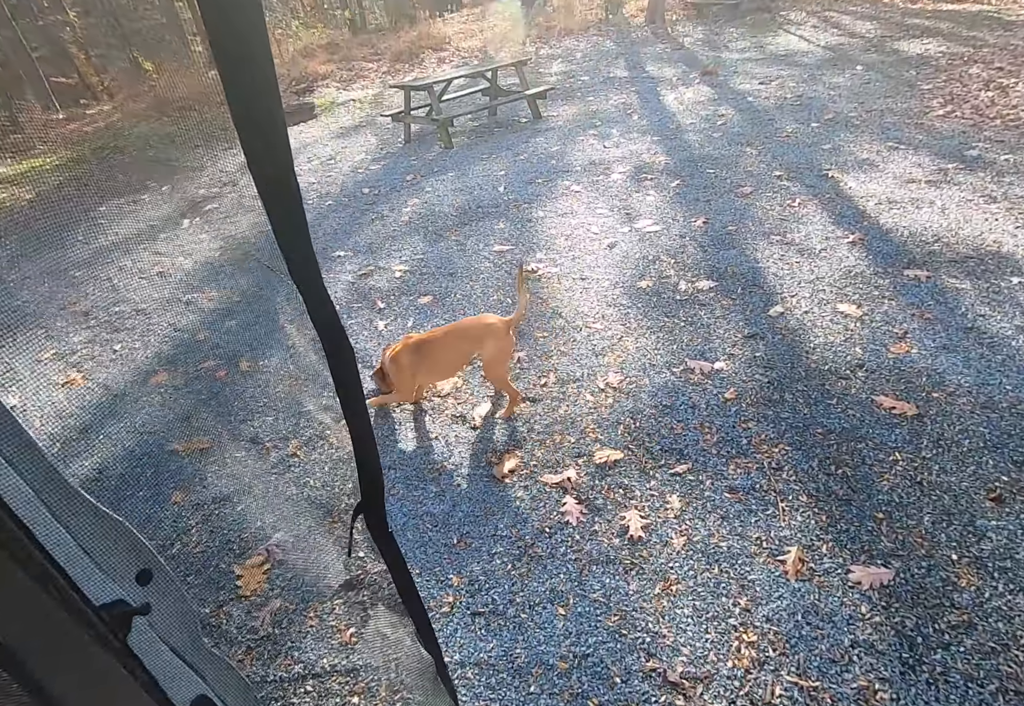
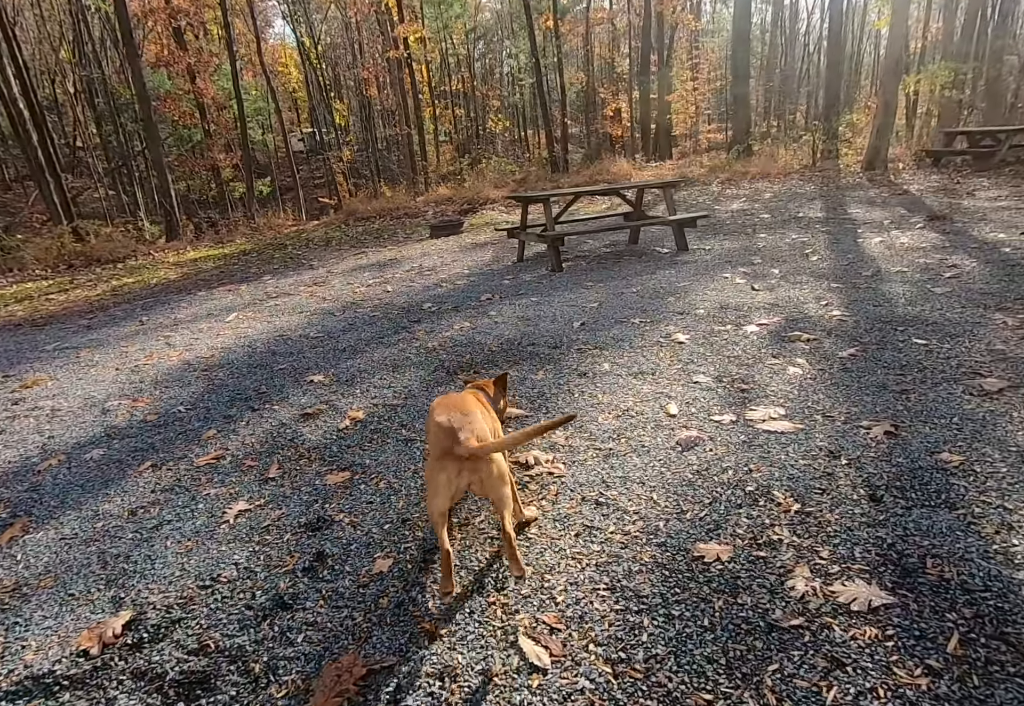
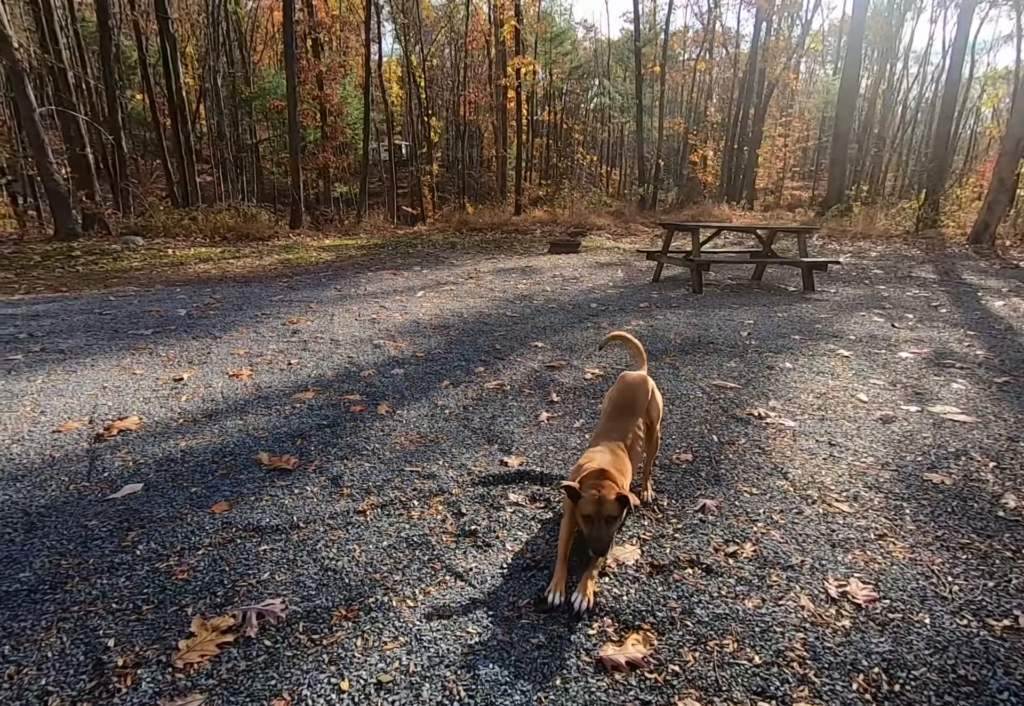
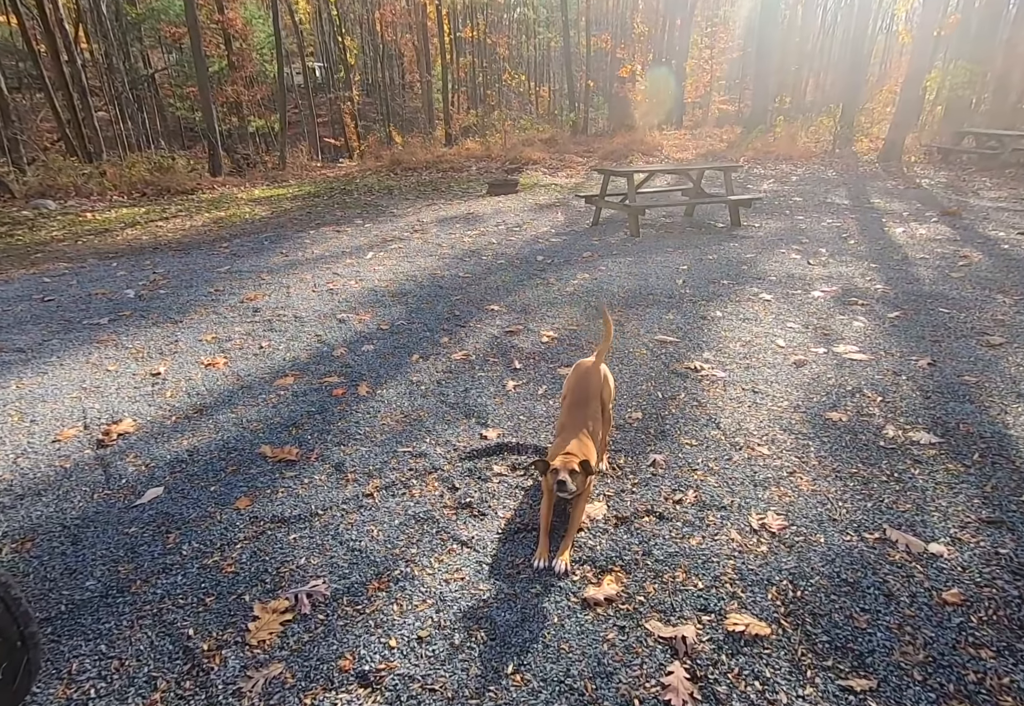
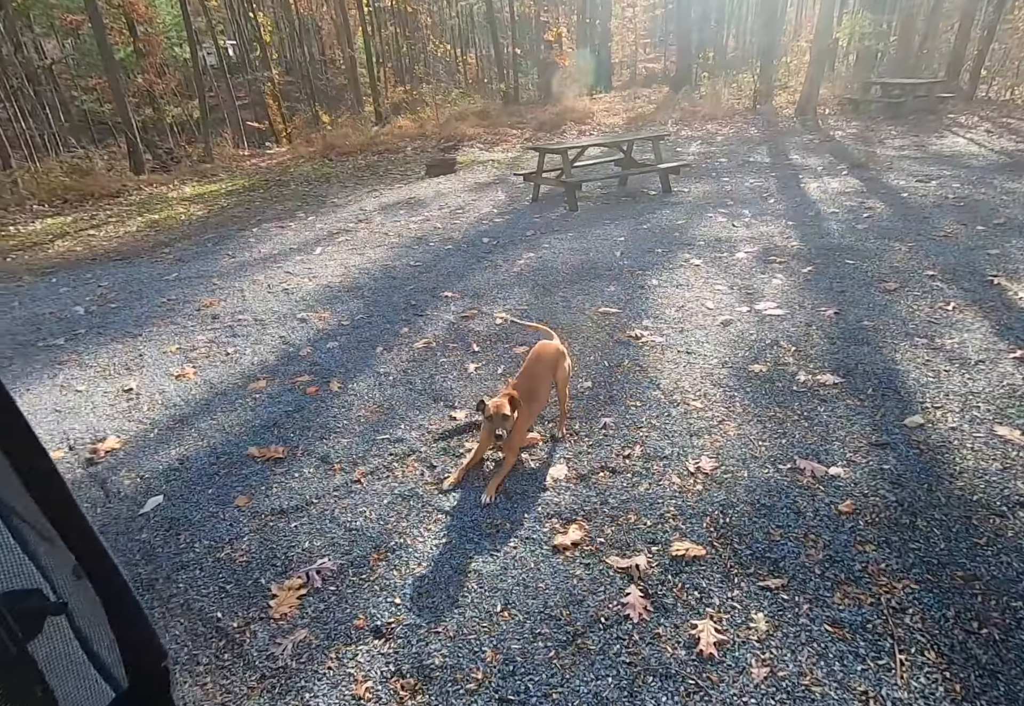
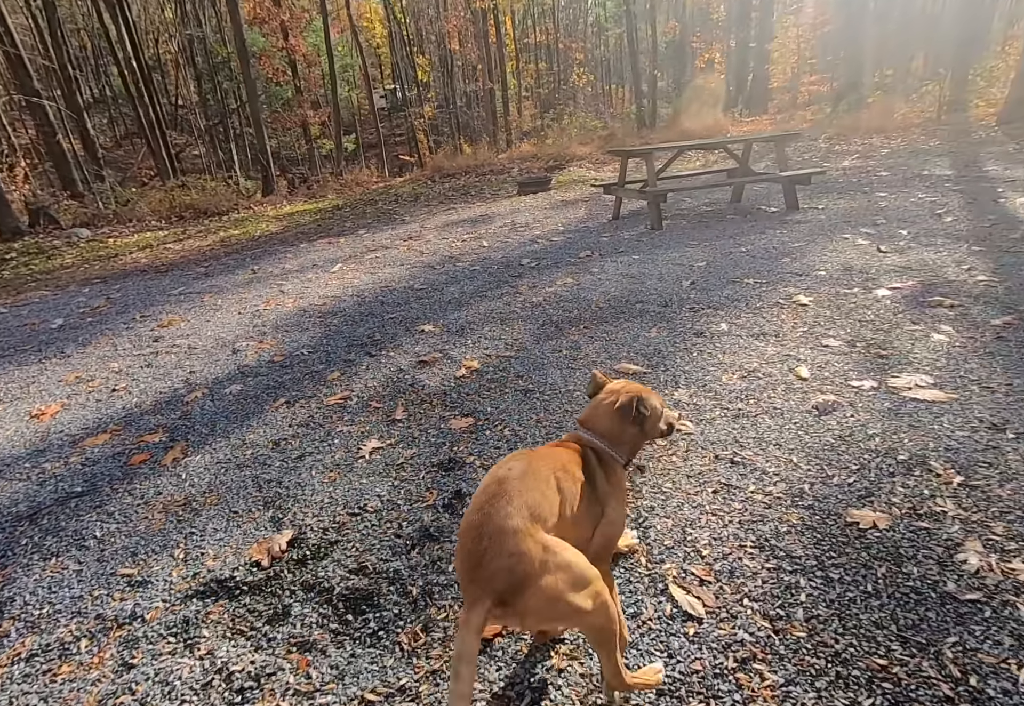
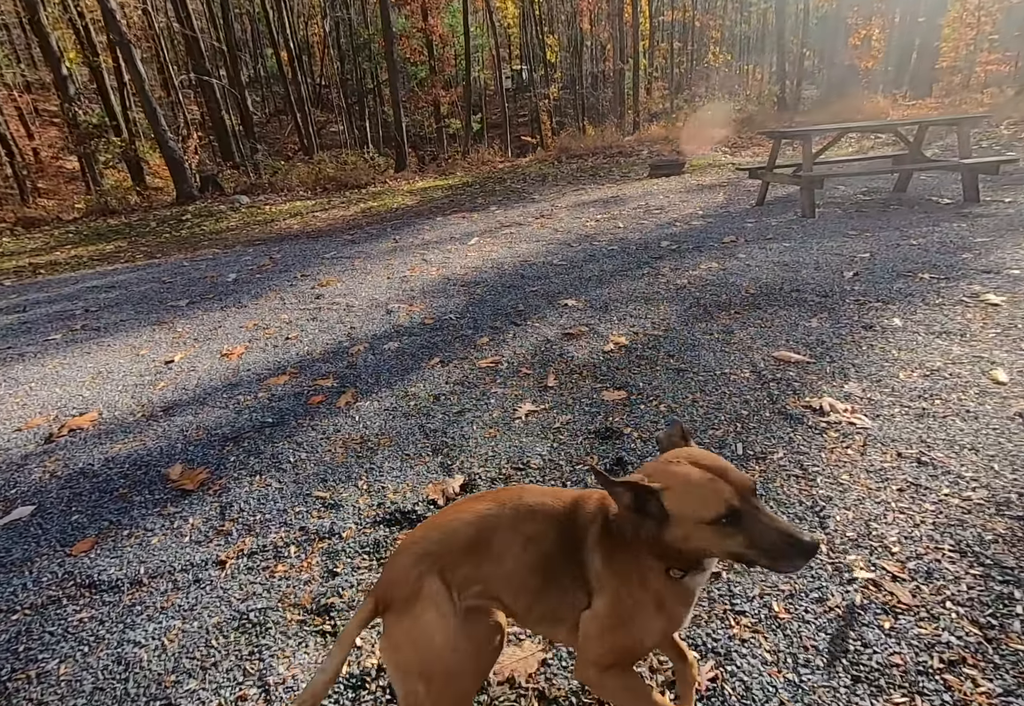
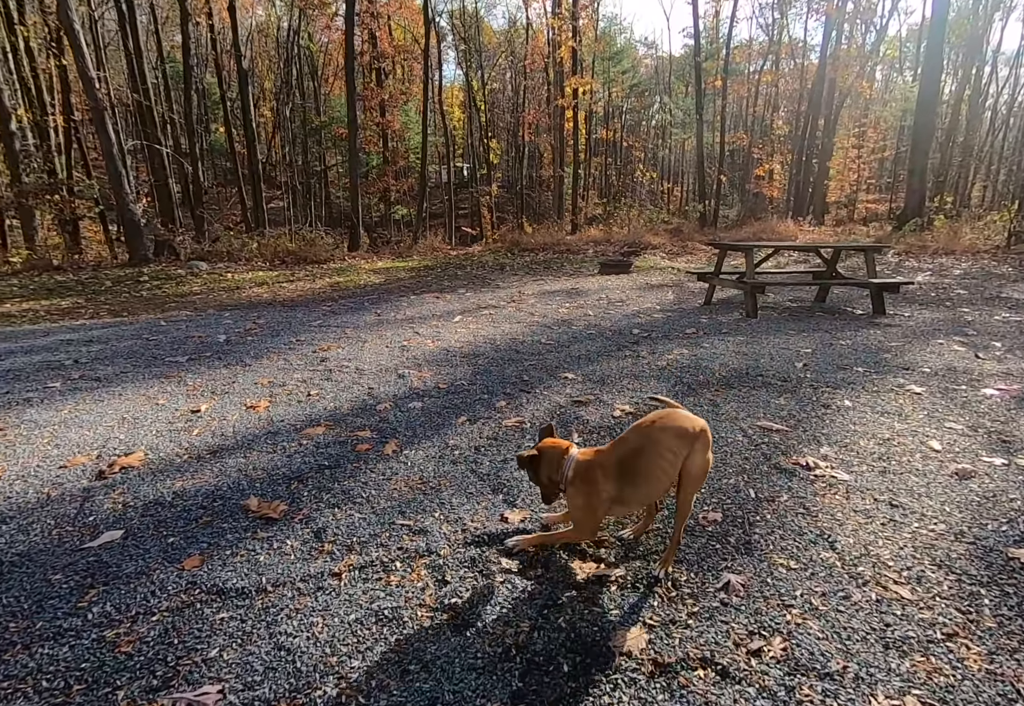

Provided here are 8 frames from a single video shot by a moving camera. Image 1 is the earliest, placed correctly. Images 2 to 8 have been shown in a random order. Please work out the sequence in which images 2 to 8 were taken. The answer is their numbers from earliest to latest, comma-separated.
5, 4, 3, 8, 7, 6, 2
